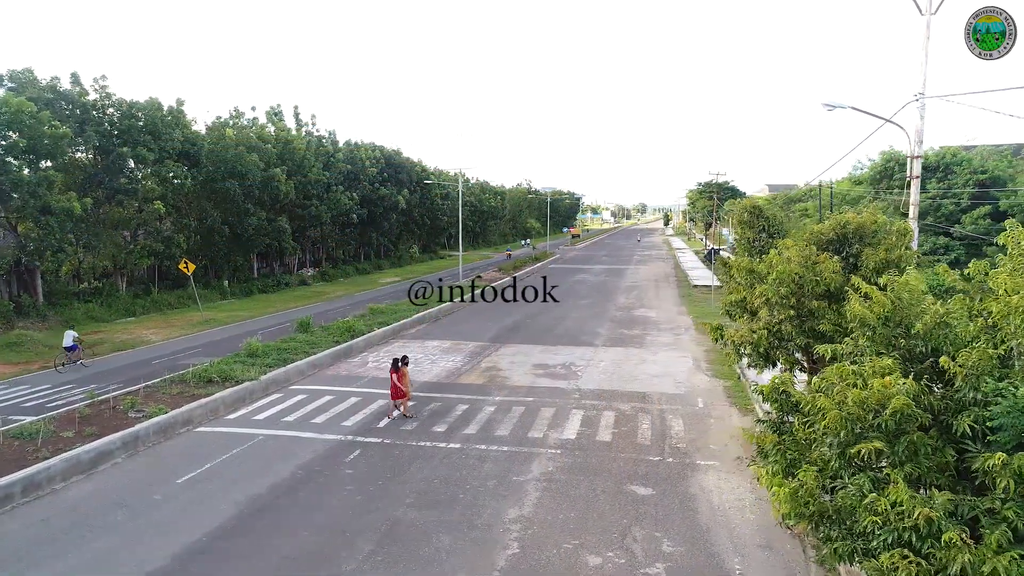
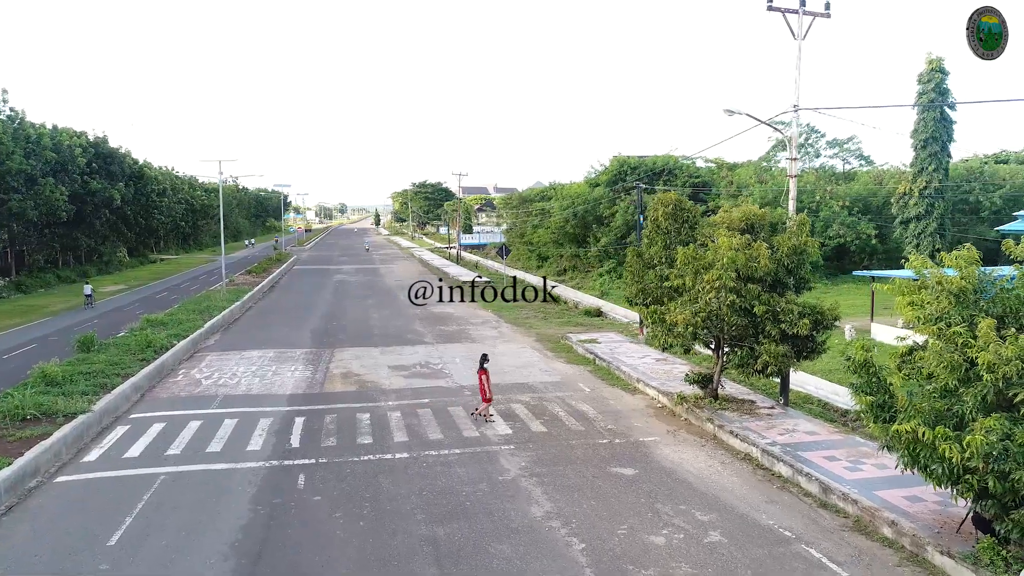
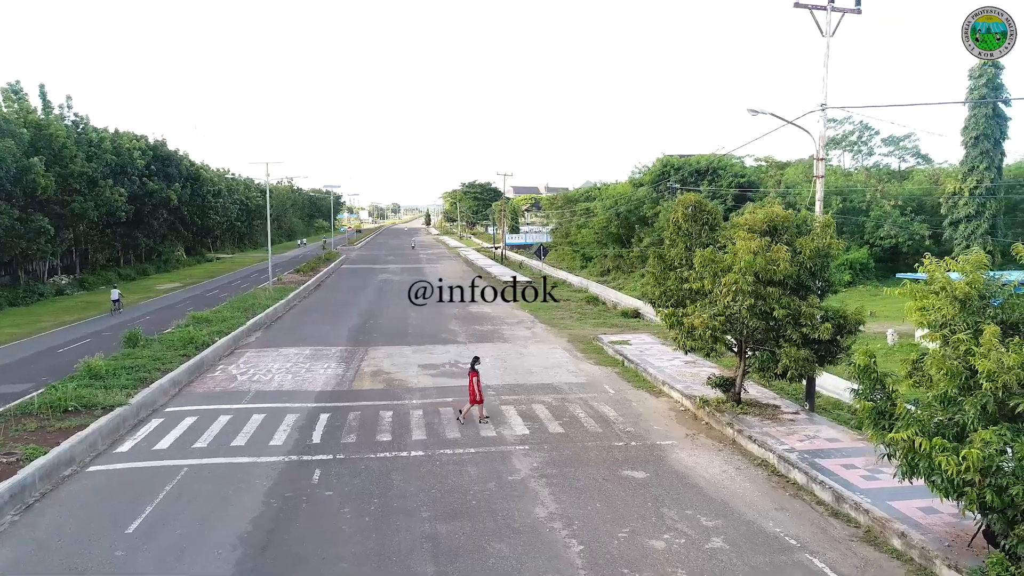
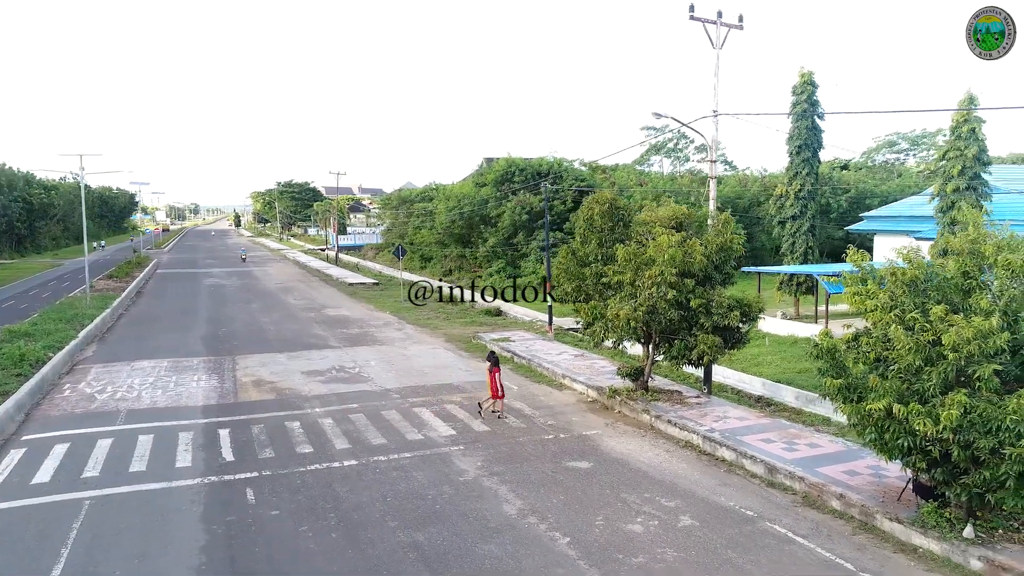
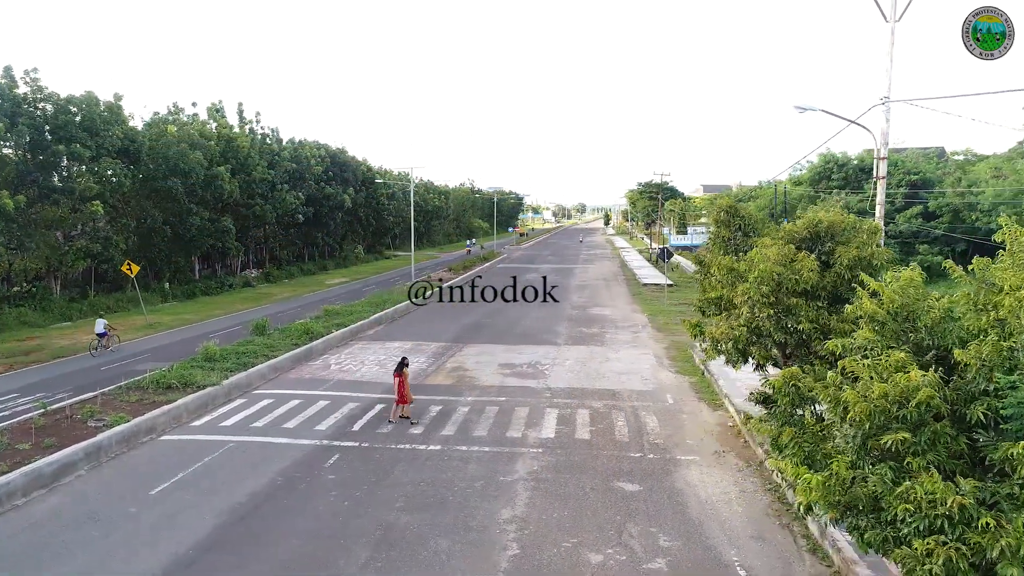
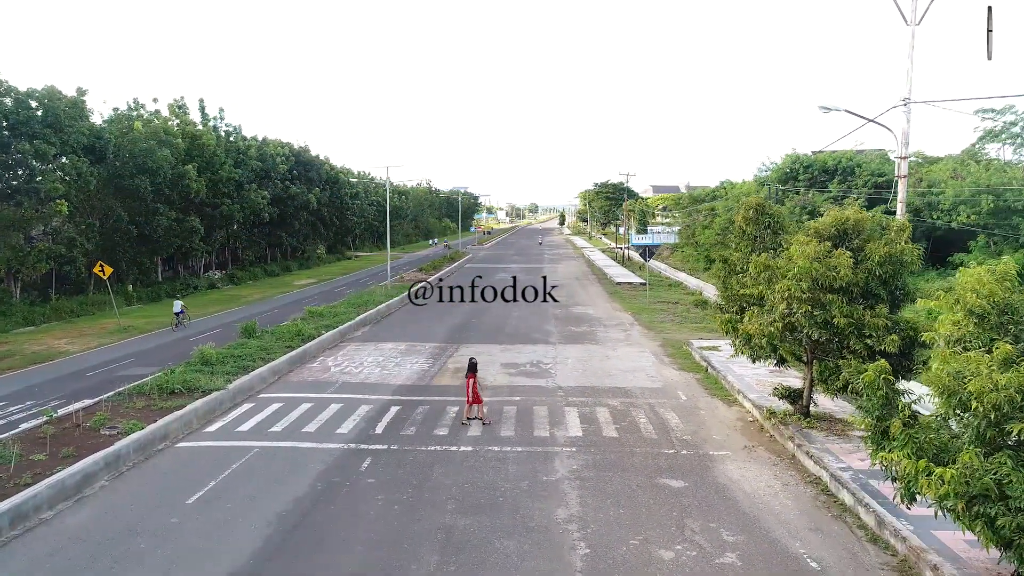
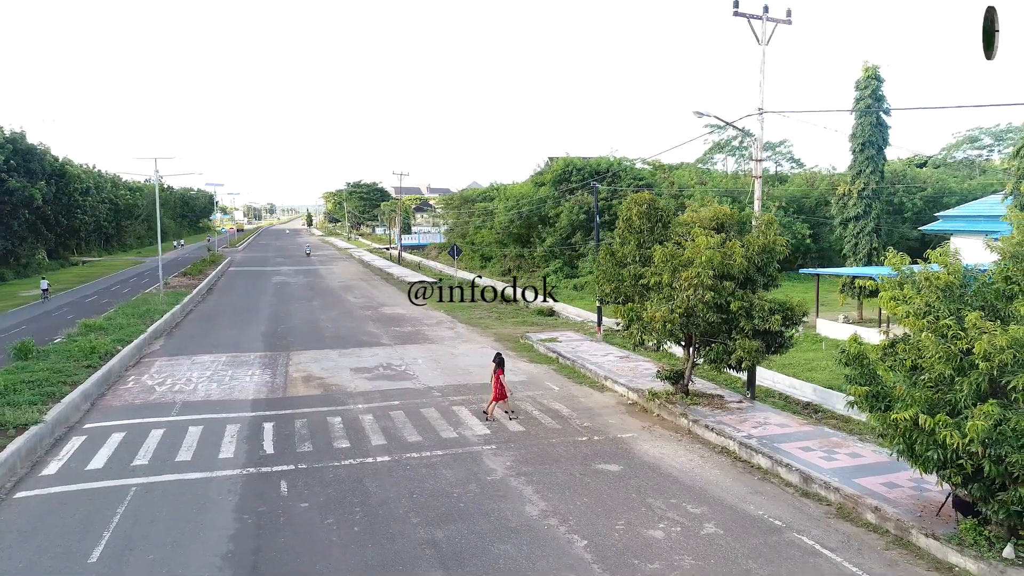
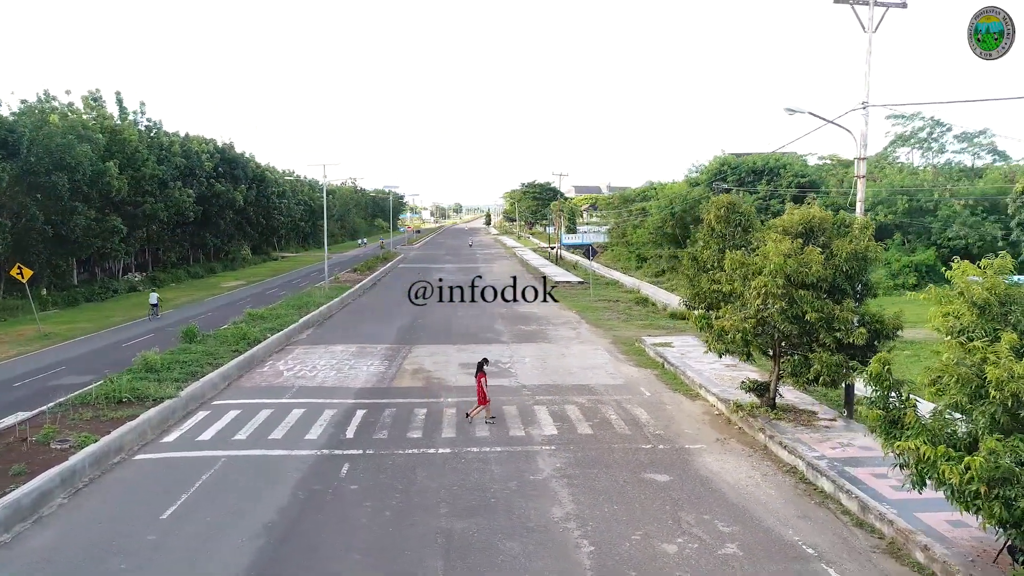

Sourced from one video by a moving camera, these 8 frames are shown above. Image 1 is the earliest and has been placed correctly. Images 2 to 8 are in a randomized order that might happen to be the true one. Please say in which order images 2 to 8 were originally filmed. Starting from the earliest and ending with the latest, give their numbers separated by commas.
5, 6, 8, 3, 2, 7, 4
